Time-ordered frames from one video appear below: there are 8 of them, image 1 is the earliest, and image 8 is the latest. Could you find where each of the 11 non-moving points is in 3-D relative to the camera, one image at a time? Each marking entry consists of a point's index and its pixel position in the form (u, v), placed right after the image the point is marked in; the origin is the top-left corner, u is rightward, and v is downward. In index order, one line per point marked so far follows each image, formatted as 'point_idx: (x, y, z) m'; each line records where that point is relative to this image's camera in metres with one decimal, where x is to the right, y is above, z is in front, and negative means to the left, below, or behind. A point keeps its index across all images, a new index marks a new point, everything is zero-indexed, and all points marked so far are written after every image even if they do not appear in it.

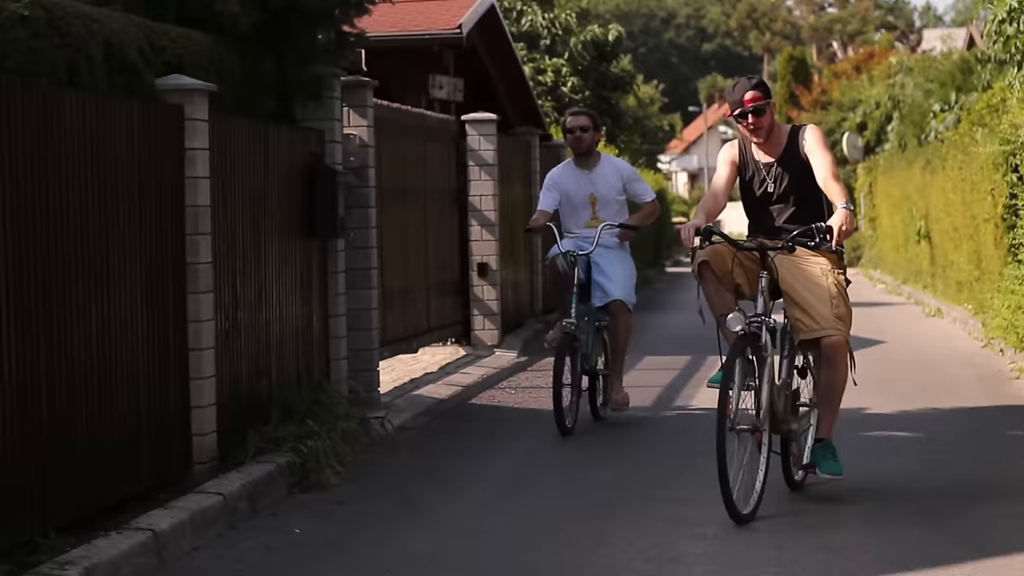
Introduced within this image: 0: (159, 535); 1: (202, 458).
0: (-0.9, -0.7, +6.0) m
1: (-1.0, -0.6, +7.2) m
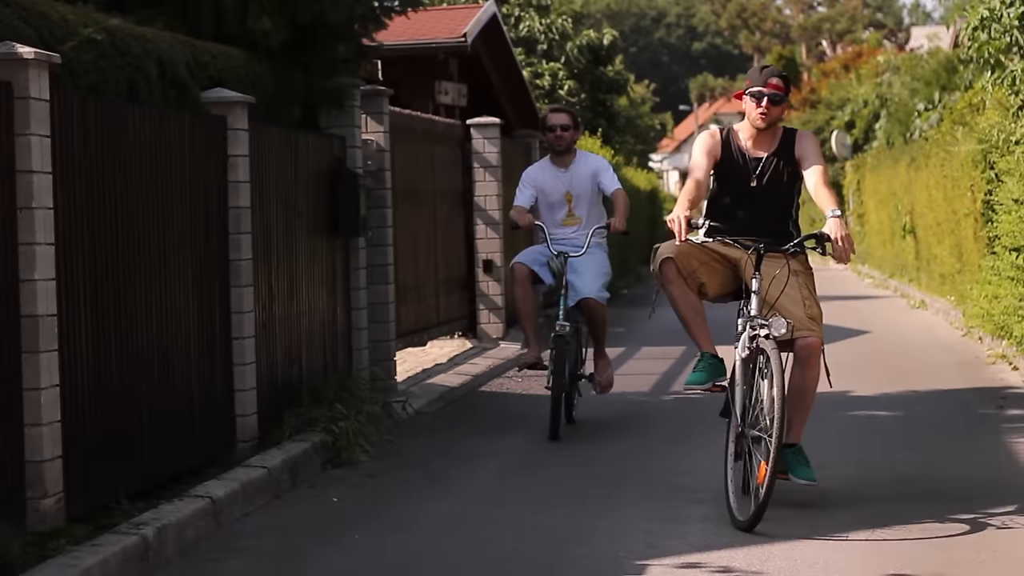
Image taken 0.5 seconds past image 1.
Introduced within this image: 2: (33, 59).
0: (-0.9, -0.6, +6.7) m
1: (-1.0, -0.5, +8.0) m
2: (-1.2, +0.6, +5.7) m
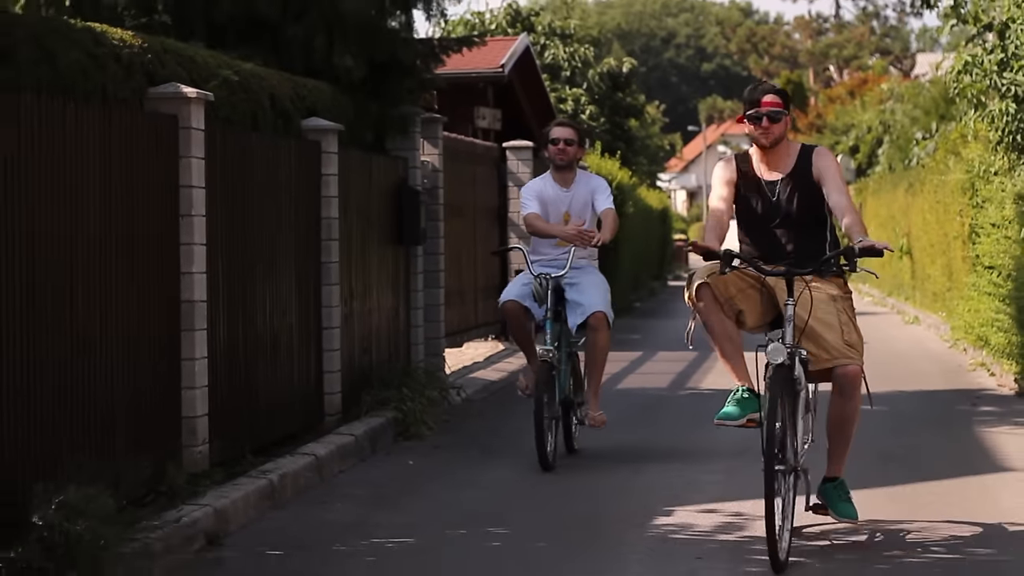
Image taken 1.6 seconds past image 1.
0: (-0.7, -0.6, +8.2) m
1: (-0.8, -0.5, +9.5) m
2: (-1.0, +0.6, +7.2) m
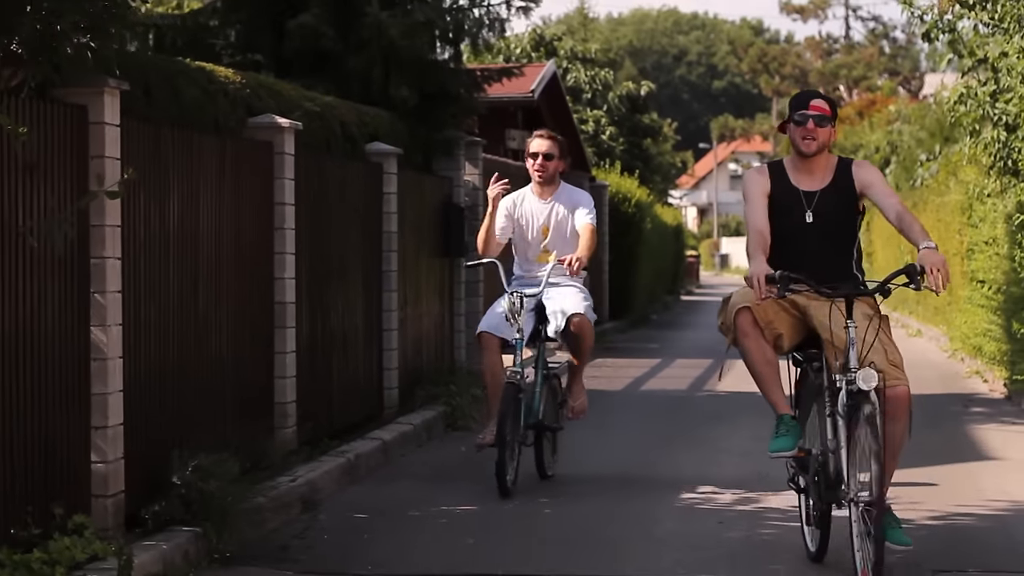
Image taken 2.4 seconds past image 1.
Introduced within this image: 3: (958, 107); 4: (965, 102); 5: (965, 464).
0: (-0.5, -0.6, +9.4) m
1: (-0.6, -0.6, +10.6) m
2: (-0.8, +0.6, +8.3) m
3: (+2.9, +1.2, +14.4) m
4: (+2.9, +1.2, +14.2) m
5: (+2.0, -0.8, +9.9) m
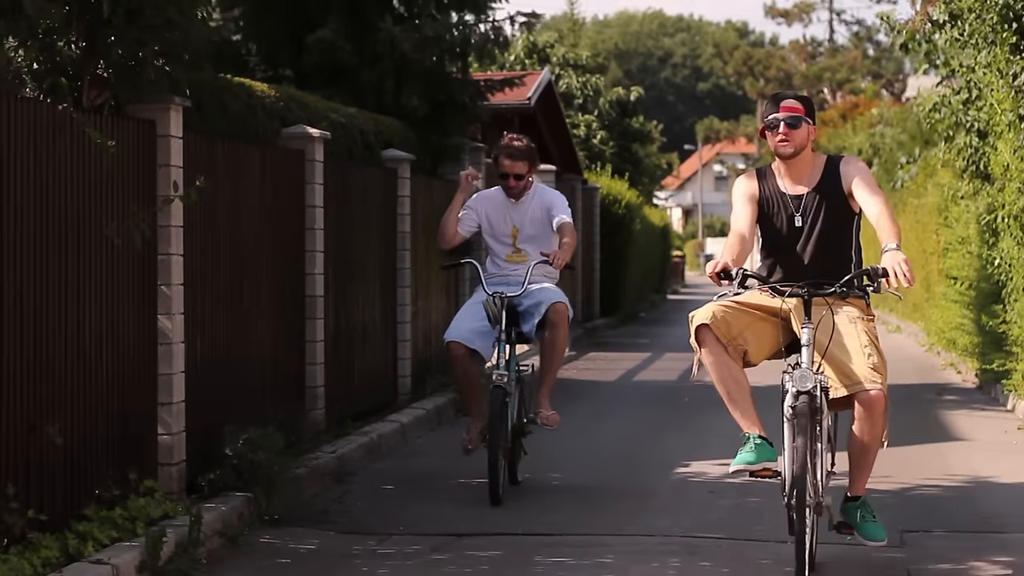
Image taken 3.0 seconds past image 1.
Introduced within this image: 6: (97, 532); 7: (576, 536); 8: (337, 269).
0: (-0.5, -0.6, +10.2) m
1: (-0.6, -0.5, +11.5) m
2: (-0.8, +0.6, +9.2) m
3: (+2.9, +1.2, +15.3) m
4: (+2.9, +1.2, +15.1) m
5: (+2.0, -0.8, +10.7) m
6: (-1.1, -0.7, +6.0) m
7: (+0.2, -0.8, +7.2) m
8: (-0.8, +0.1, +9.9) m
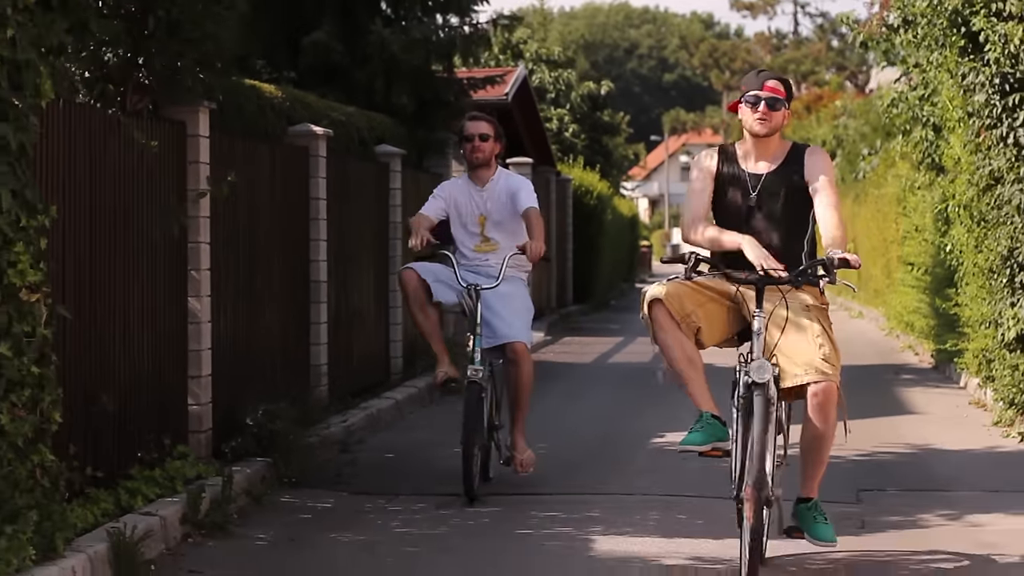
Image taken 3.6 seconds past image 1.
0: (-0.6, -0.6, +11.0) m
1: (-0.6, -0.5, +12.2) m
2: (-0.9, +0.7, +9.9) m
3: (+2.7, +1.3, +16.1) m
4: (+2.7, +1.3, +15.9) m
5: (+2.0, -0.7, +11.5) m
6: (-1.1, -0.6, +6.8) m
7: (+0.2, -0.7, +8.0) m
8: (-0.8, +0.2, +10.7) m
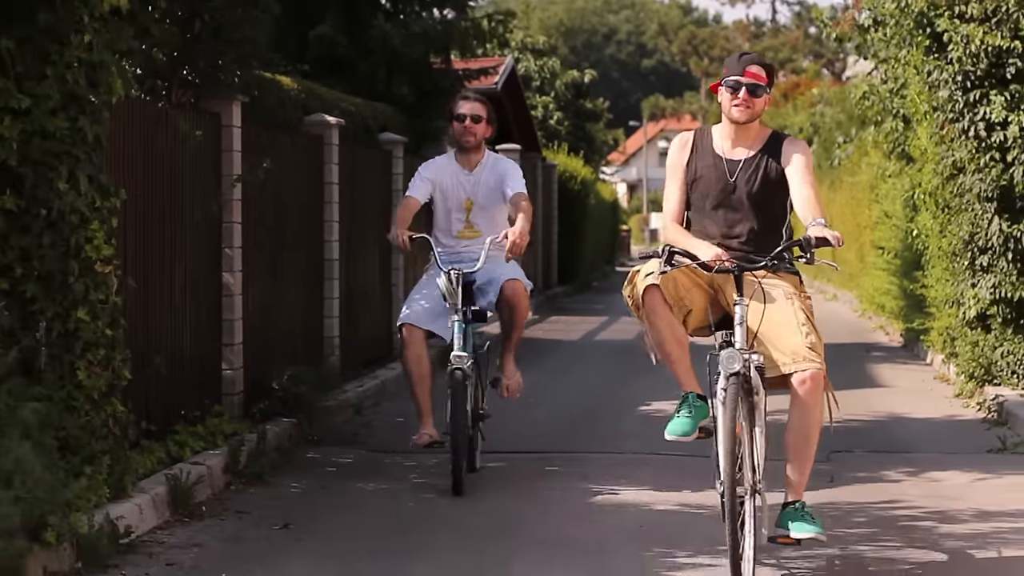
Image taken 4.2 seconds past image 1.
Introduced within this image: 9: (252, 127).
0: (-0.6, -0.4, +11.8) m
1: (-0.7, -0.3, +13.0) m
2: (-0.9, +0.8, +10.7) m
3: (+2.7, +1.4, +16.9) m
4: (+2.7, +1.4, +16.8) m
5: (+1.9, -0.6, +12.4) m
6: (-1.1, -0.5, +7.6) m
7: (+0.2, -0.7, +8.8) m
8: (-0.8, +0.3, +11.5) m
9: (-1.0, +0.6, +9.0) m
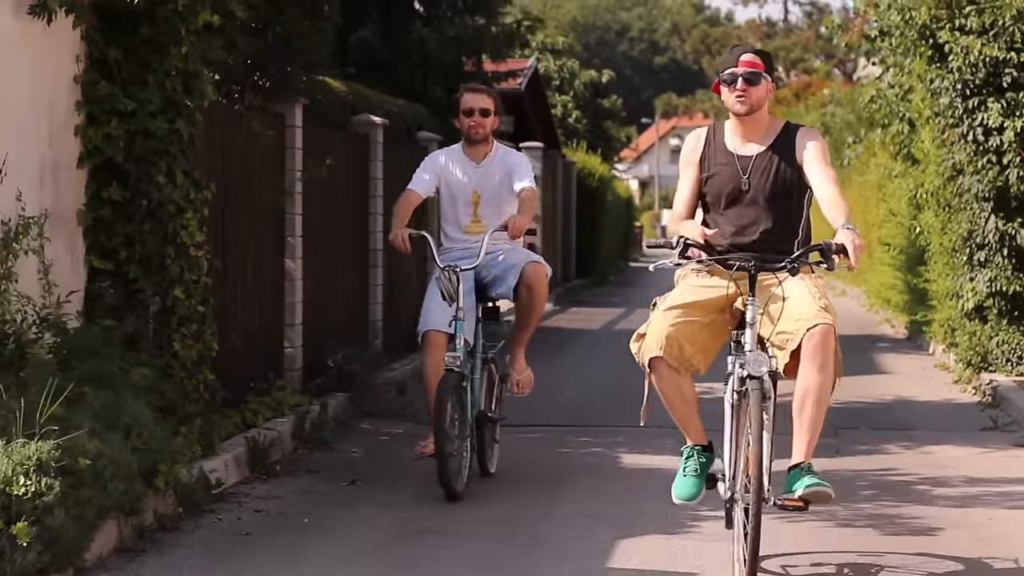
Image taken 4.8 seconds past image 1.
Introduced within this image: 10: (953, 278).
0: (-0.4, -0.4, +12.7) m
1: (-0.5, -0.3, +13.9) m
2: (-0.7, +0.9, +11.6) m
3: (+2.9, +1.5, +17.8) m
4: (+2.9, +1.5, +17.6) m
5: (+2.1, -0.5, +13.2) m
6: (-0.9, -0.5, +8.5) m
7: (+0.4, -0.6, +9.7) m
8: (-0.7, +0.3, +12.3) m
9: (-0.9, +0.7, +9.9) m
10: (+2.5, +0.1, +12.8) m
